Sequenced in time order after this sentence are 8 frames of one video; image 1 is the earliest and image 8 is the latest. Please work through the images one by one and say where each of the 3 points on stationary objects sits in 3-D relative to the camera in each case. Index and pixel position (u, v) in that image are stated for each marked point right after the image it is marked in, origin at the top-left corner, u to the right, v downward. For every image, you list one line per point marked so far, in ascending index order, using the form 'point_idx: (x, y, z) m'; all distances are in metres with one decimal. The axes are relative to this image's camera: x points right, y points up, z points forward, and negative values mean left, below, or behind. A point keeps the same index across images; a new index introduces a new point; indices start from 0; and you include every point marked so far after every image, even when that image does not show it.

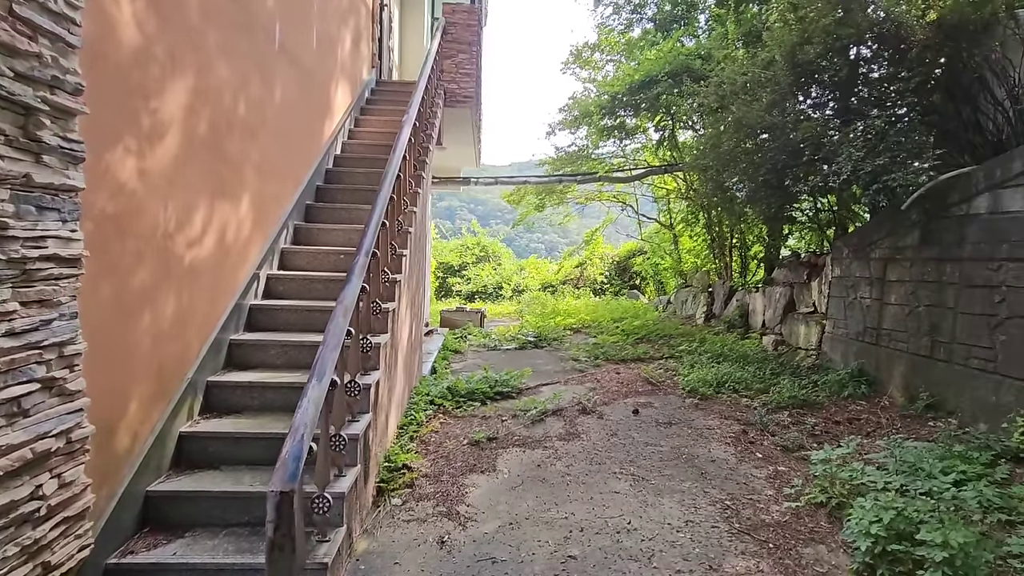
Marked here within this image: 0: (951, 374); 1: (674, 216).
0: (+3.0, -0.6, +3.5) m
1: (+3.0, +1.3, +9.5) m
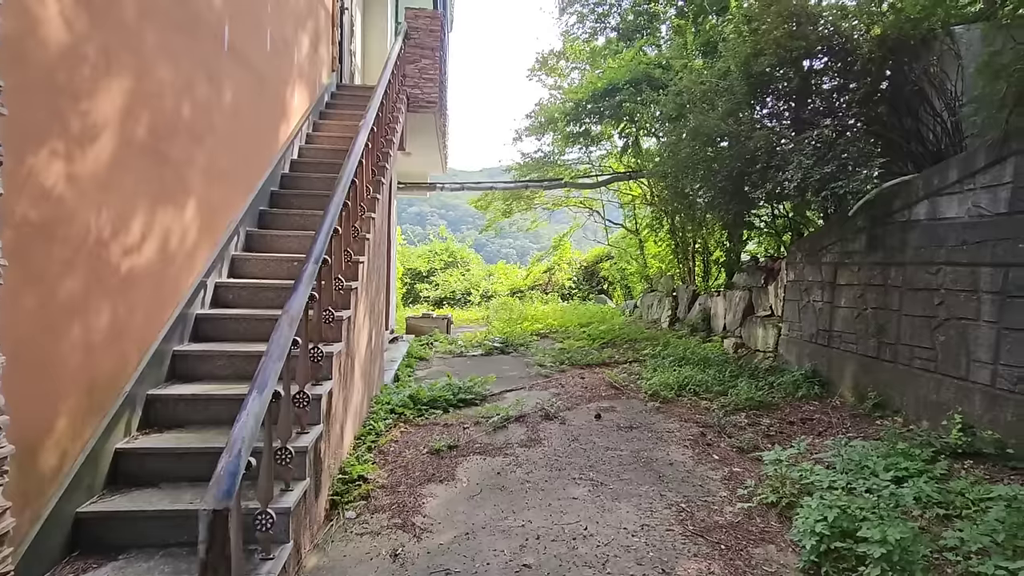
0: (+2.7, -0.6, +3.6) m
1: (+2.4, +1.2, +9.6) m
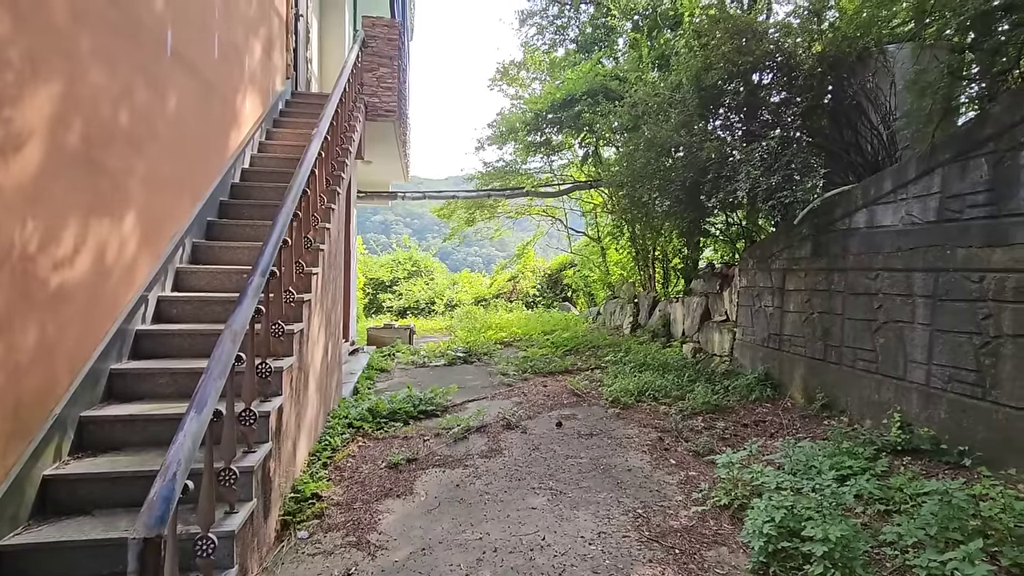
0: (+2.4, -0.6, +3.8) m
1: (+1.7, +1.1, +9.8) m
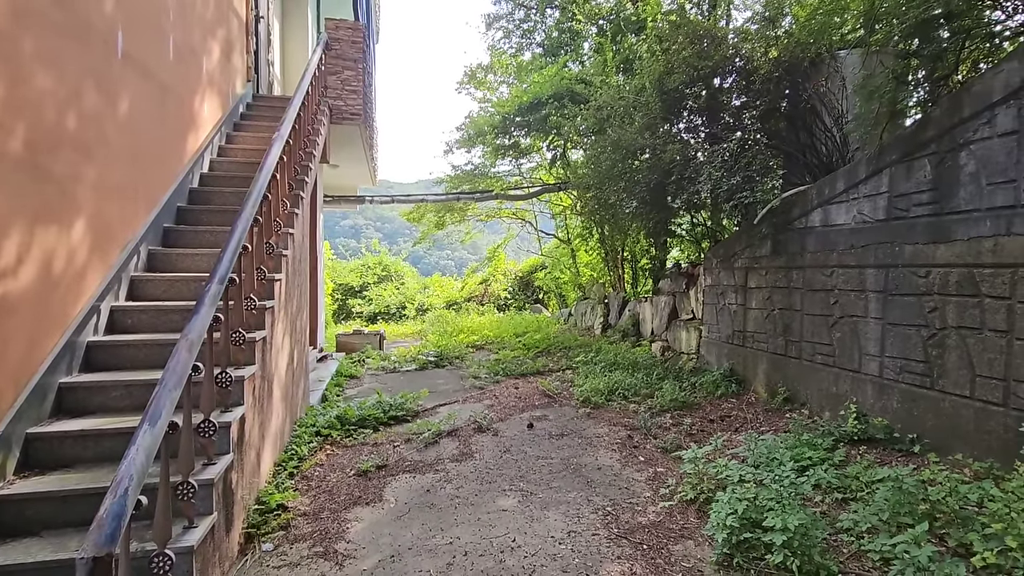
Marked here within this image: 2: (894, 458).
0: (+2.2, -0.6, +3.9) m
1: (+1.1, +1.1, +9.9) m
2: (+2.1, -1.0, +2.9) m
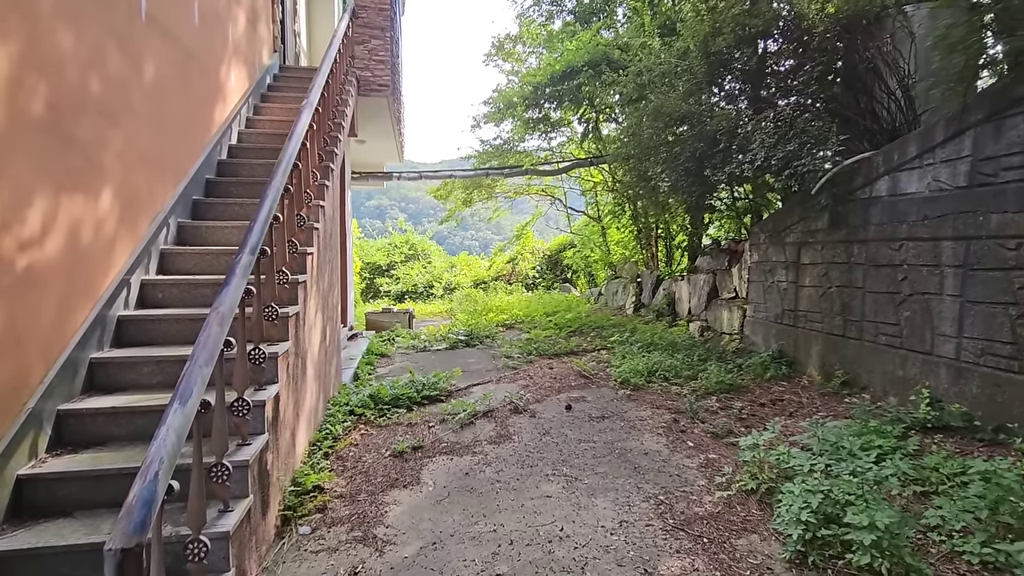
0: (+2.5, -0.4, +3.6) m
1: (+1.7, +1.5, +9.6) m
2: (+2.4, -0.8, +2.6) m
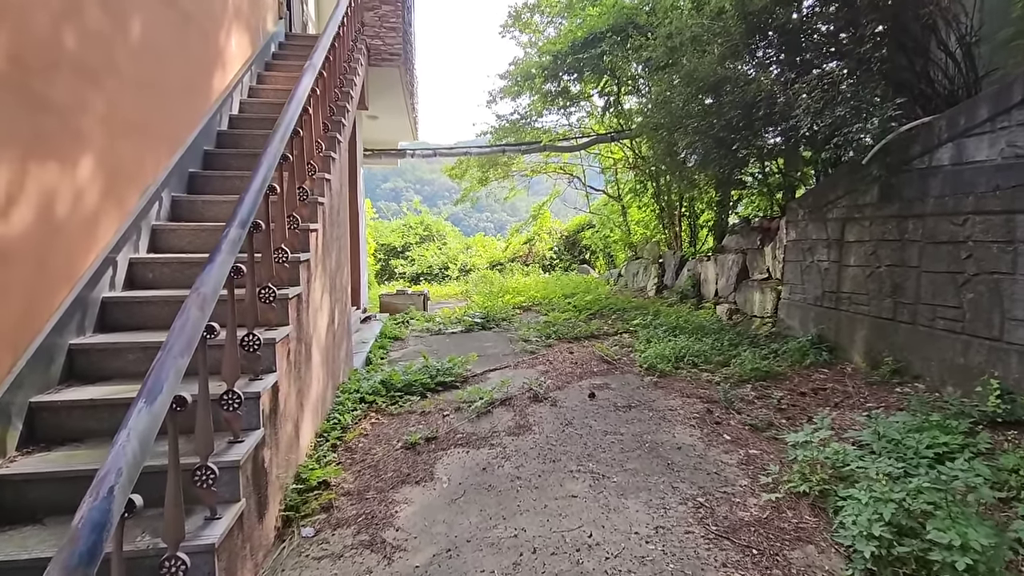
0: (+2.6, -0.3, +3.3) m
1: (+2.0, +1.8, +9.2) m
2: (+2.5, -0.7, +2.3) m
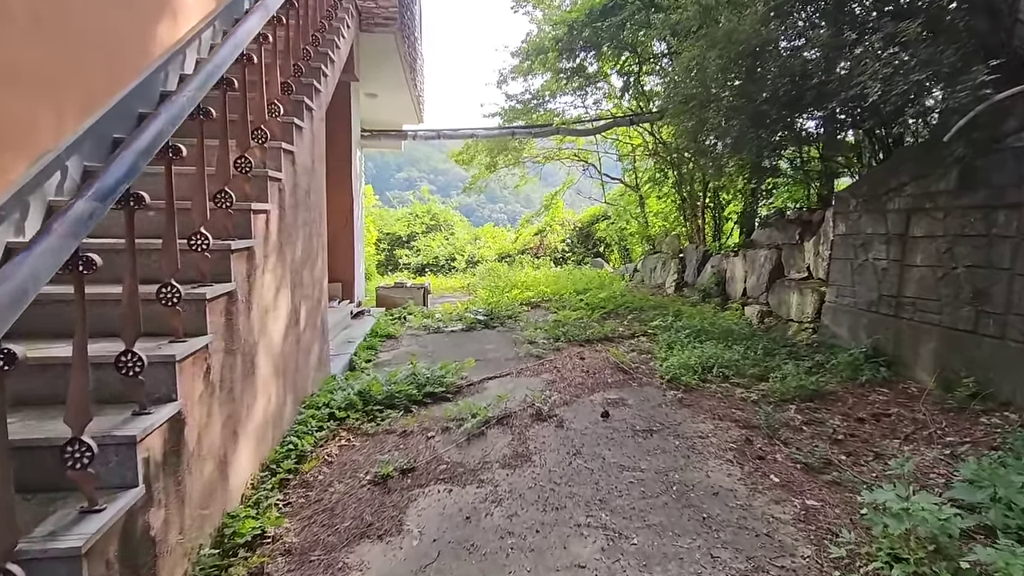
0: (+2.6, -0.3, +2.7) m
1: (+2.2, +1.9, +8.6) m
2: (+2.4, -0.8, +1.7) m
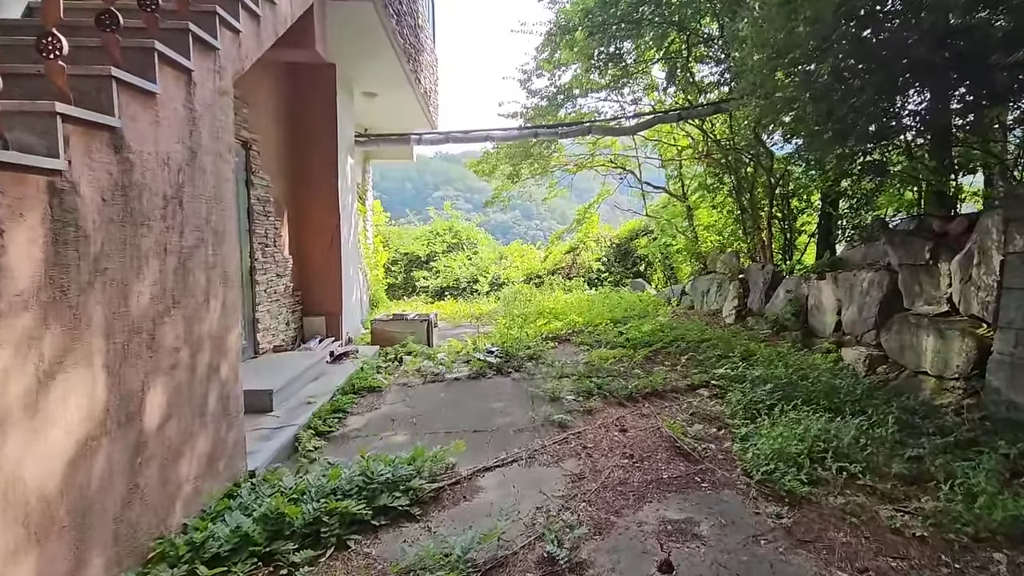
0: (+2.6, -0.5, +1.3) m
1: (+2.5, +1.5, +7.3) m
2: (+2.3, -0.9, +0.3) m
